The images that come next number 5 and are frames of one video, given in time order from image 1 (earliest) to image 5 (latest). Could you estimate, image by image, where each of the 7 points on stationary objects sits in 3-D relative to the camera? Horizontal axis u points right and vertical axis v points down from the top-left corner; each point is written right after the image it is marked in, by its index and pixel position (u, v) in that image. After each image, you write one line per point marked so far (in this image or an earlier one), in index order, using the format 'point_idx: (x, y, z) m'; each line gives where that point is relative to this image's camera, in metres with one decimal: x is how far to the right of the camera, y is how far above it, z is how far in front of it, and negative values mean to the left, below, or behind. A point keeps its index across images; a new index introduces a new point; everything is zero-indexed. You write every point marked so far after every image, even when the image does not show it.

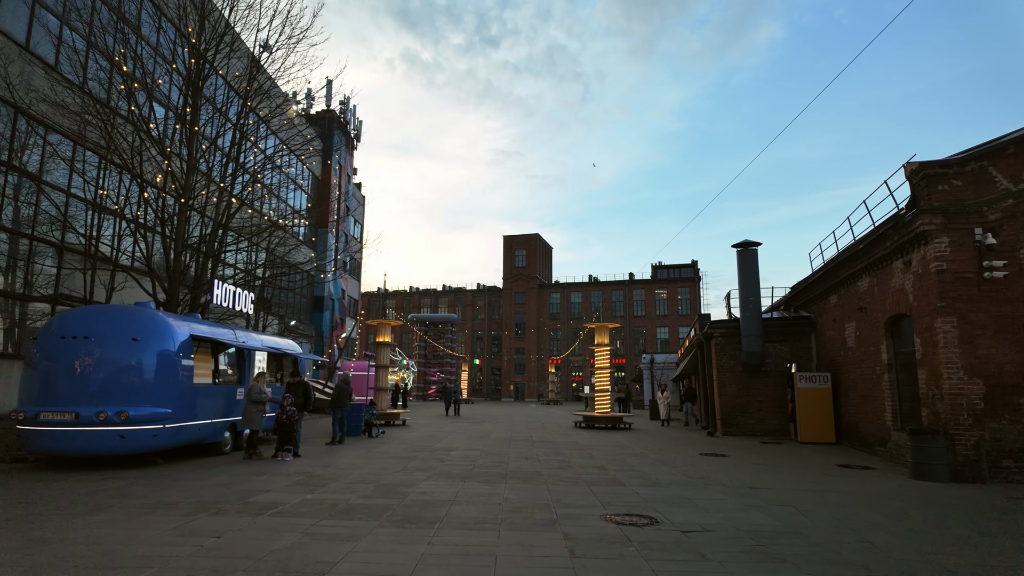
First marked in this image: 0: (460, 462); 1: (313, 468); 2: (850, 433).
0: (-1.0, -3.2, +10.4) m
1: (-3.4, -3.0, +9.6) m
2: (+8.5, -3.7, +14.3) m
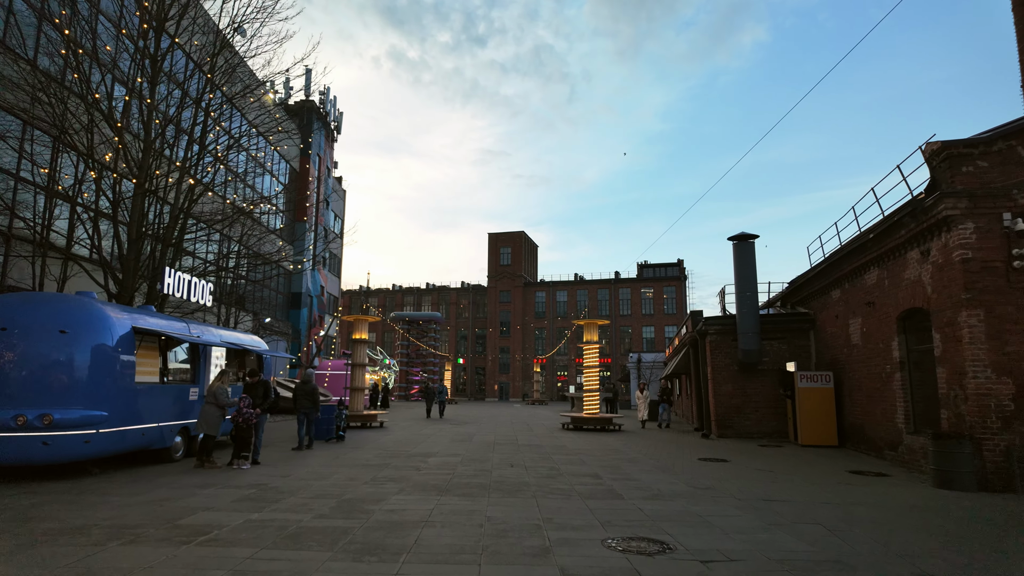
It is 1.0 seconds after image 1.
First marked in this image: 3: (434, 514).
0: (-1.2, -3.0, +9.4) m
1: (-3.6, -2.8, +8.5) m
2: (+8.2, -3.5, +13.5) m
3: (-0.8, -2.5, +6.2) m
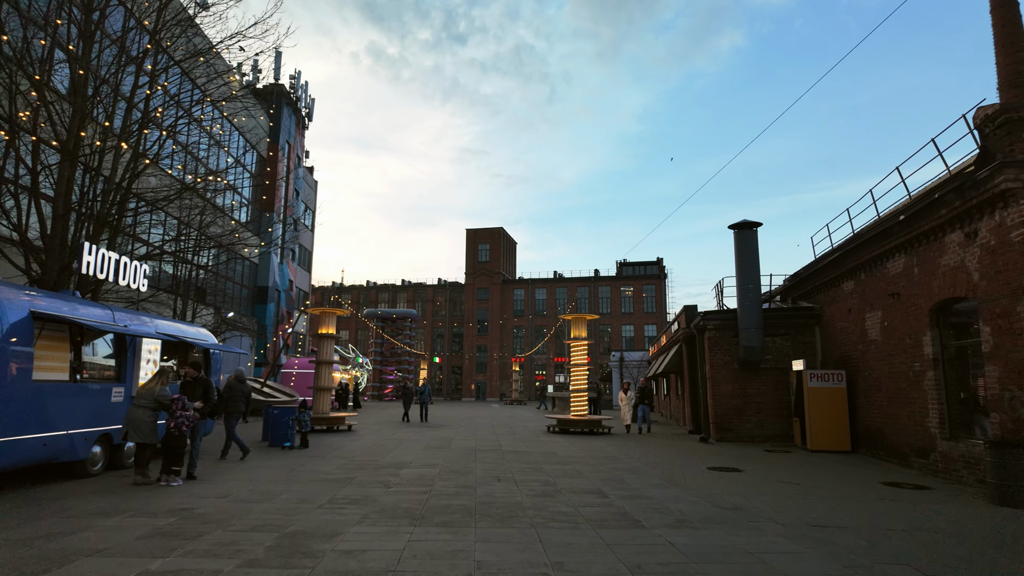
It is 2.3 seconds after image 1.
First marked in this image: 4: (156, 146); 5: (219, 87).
0: (-1.4, -2.7, +7.8) m
1: (-3.7, -2.5, +6.8) m
2: (+7.8, -3.3, +12.3) m
3: (-0.9, -2.2, +4.6) m
4: (-9.1, +3.6, +14.5) m
5: (-8.2, +5.6, +15.8) m
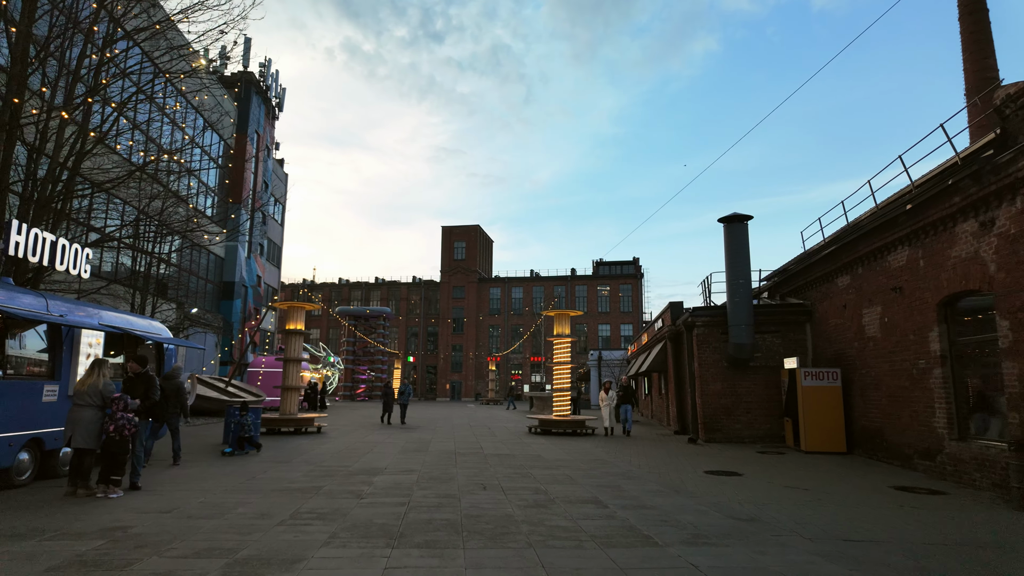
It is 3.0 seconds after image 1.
0: (-1.5, -2.6, +6.9) m
1: (-3.8, -2.3, +5.8) m
2: (+7.5, -3.2, +11.9) m
3: (-0.9, -2.0, +3.8) m
4: (-9.4, +3.8, +13.2) m
5: (-8.6, +5.8, +14.6) m
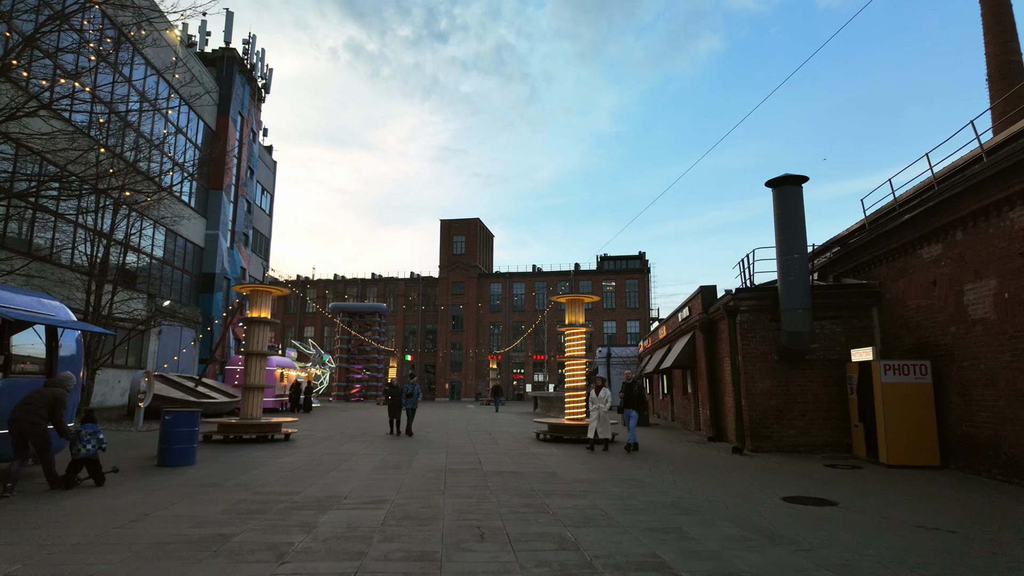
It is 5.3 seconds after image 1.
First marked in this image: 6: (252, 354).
0: (-1.4, -2.1, +4.3) m
1: (-3.7, -1.9, +3.2) m
2: (+7.6, -2.7, +9.2) m
3: (-0.8, -1.5, +1.1) m
4: (-9.3, +4.3, +10.6) m
5: (-8.5, +6.3, +12.0) m
6: (-6.4, -1.7, +14.2) m
